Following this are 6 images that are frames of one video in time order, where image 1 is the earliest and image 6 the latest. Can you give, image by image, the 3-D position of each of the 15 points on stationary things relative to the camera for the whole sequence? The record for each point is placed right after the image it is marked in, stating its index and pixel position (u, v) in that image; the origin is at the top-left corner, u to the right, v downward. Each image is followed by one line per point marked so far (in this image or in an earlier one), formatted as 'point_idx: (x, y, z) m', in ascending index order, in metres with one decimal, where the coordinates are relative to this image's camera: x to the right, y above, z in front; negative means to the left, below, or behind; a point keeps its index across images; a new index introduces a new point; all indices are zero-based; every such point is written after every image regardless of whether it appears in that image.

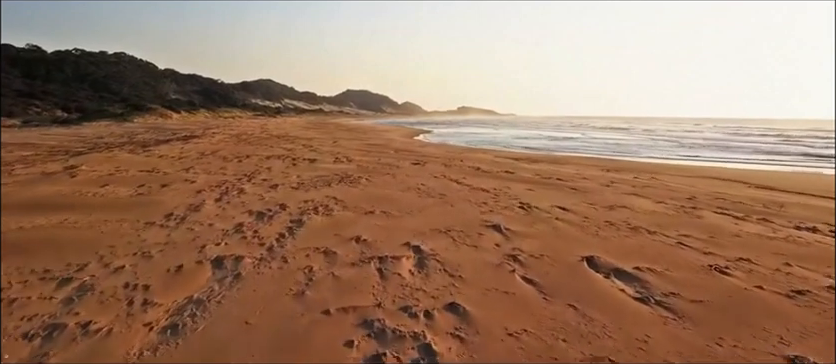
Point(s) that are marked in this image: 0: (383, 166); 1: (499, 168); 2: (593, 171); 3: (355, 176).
0: (-0.8, +0.3, +12.3) m
1: (+1.8, +0.3, +13.3) m
2: (+4.0, +0.2, +13.4) m
3: (-1.1, +0.1, +10.4) m
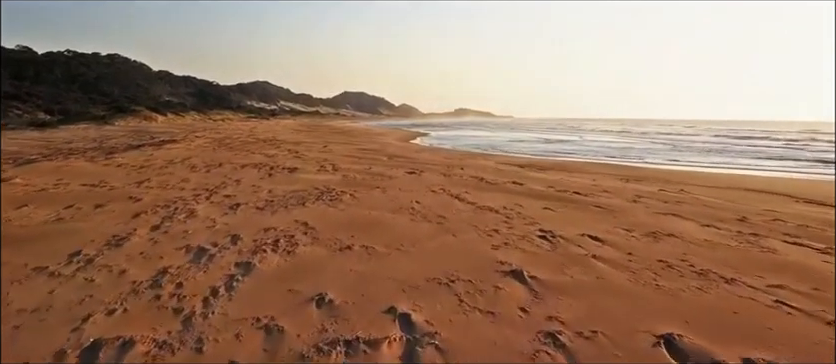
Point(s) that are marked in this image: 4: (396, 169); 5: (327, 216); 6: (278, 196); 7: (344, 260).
0: (-0.9, +0.1, +10.7) m
1: (+1.7, +0.1, +11.7) m
2: (+3.9, 0.0, +11.8) m
3: (-1.2, -0.1, +8.8) m
4: (-0.5, +0.3, +12.9) m
5: (-1.0, -0.4, +6.5) m
6: (-1.9, -0.2, +8.0) m
7: (-0.6, -0.6, +4.7) m
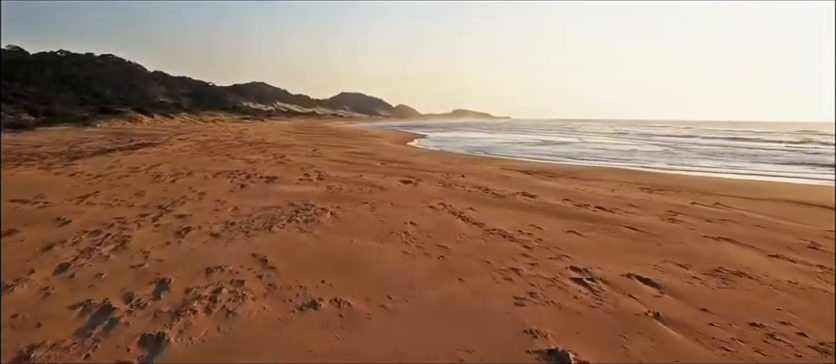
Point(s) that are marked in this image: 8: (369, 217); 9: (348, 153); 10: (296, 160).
0: (-0.9, -0.1, +9.2) m
1: (+1.7, -0.1, +10.3) m
2: (+3.8, -0.2, +10.4) m
3: (-1.3, -0.3, +7.4) m
4: (-0.5, +0.1, +11.5) m
5: (-1.1, -0.6, +5.1) m
6: (-2.0, -0.4, +6.6) m
7: (-0.6, -0.8, +3.2) m
8: (-0.6, -0.4, +6.7) m
9: (-2.3, +0.9, +19.0) m
10: (-3.1, +0.6, +15.1) m
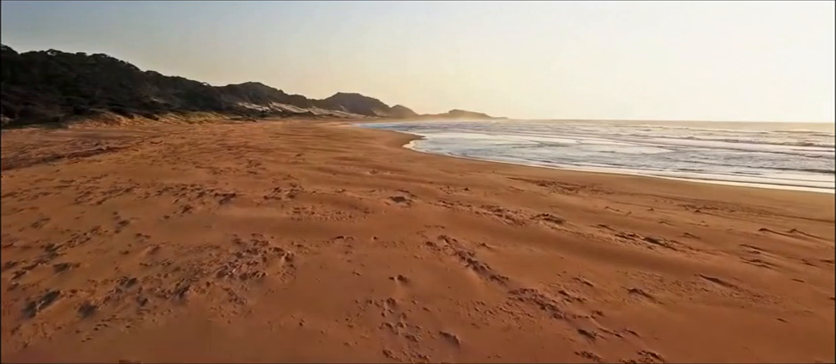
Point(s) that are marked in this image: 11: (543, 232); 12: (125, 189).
0: (-1.0, -0.4, +7.2) m
1: (+1.6, -0.4, +8.2) m
2: (+3.8, -0.5, +8.4) m
3: (-1.3, -0.6, +5.3) m
4: (-0.6, -0.2, +9.5) m
5: (-1.1, -0.8, +3.1) m
6: (-2.0, -0.7, +4.5) m
7: (-0.7, -1.1, +1.2) m
8: (-0.6, -0.7, +4.7) m
9: (-2.4, +0.7, +17.0) m
10: (-3.2, +0.3, +13.0) m
11: (+1.4, -0.6, +6.4) m
12: (-4.4, -0.1, +8.8) m
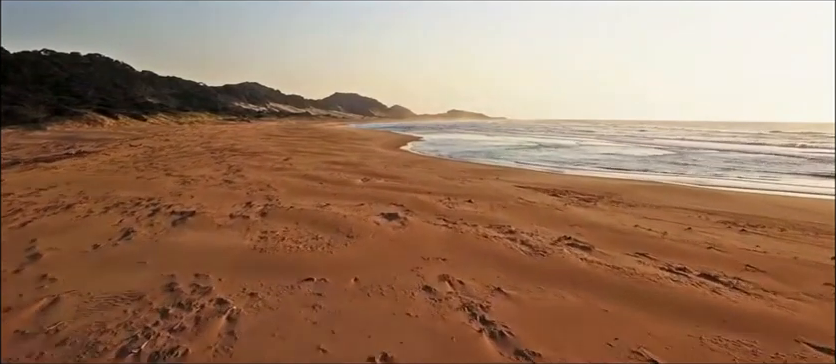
0: (-1.1, -0.6, +5.8) m
1: (+1.5, -0.6, +6.9) m
2: (+3.7, -0.7, +7.0) m
3: (-1.4, -0.8, +3.9) m
4: (-0.7, -0.4, +8.1) m
5: (-1.2, -1.0, +1.7) m
6: (-2.1, -0.8, +3.2) m
7: (-0.7, -1.2, -0.2) m
8: (-0.7, -0.8, +3.3) m
9: (-2.5, +0.5, +15.6) m
10: (-3.3, +0.1, +11.6) m
11: (+1.3, -0.7, +5.0) m
12: (-4.5, -0.3, +7.4) m
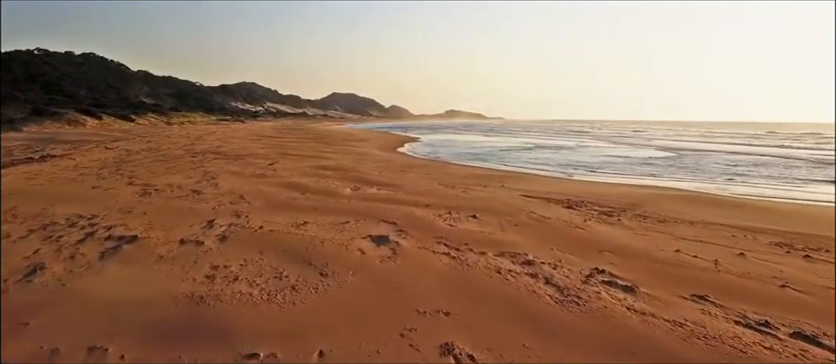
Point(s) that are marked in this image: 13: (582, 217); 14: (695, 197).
0: (-1.1, -0.7, +4.5) m
1: (+1.5, -0.7, +5.5) m
2: (+3.7, -0.8, +5.7) m
3: (-1.4, -0.9, +2.6) m
4: (-0.7, -0.5, +6.7) m
5: (-1.2, -1.2, +0.3) m
6: (-2.1, -1.0, +1.8) m
7: (-0.7, -1.4, -1.5) m
8: (-0.7, -1.0, +2.0) m
9: (-2.5, +0.3, +14.2) m
10: (-3.4, -0.1, +10.3) m
11: (+1.3, -0.9, +3.7) m
12: (-4.5, -0.5, +6.1) m
13: (+2.4, -0.5, +8.5) m
14: (+5.4, -0.3, +11.4) m
